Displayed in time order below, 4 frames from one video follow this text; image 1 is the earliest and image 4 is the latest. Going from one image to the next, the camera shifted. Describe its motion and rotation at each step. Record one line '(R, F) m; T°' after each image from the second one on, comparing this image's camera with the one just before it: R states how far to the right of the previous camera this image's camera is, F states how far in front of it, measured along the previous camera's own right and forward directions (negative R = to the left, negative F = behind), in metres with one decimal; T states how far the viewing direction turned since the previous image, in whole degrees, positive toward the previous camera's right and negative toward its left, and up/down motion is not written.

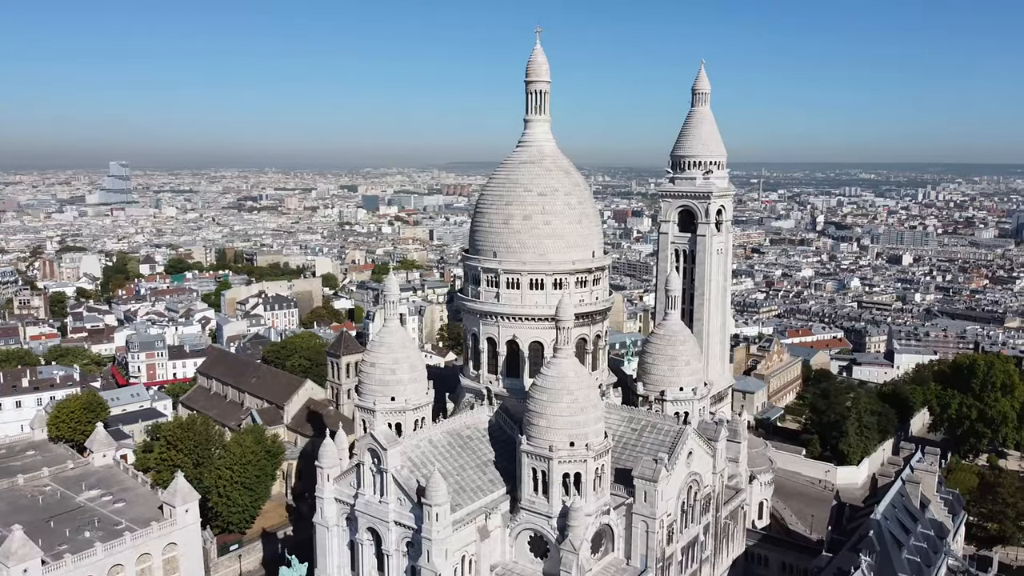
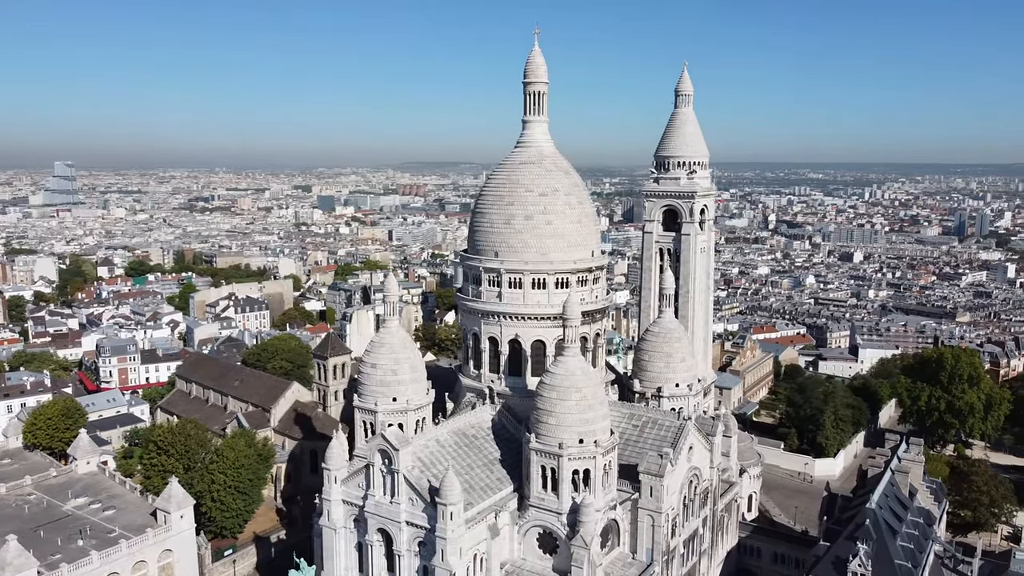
(-1.6, -0.2) m; +3°
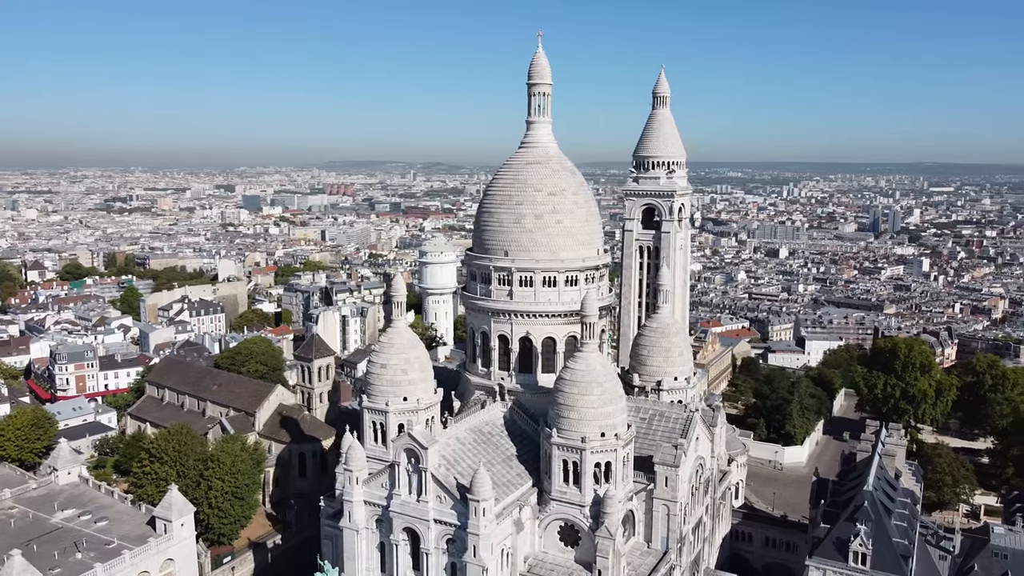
(-2.8, -0.3) m; +5°
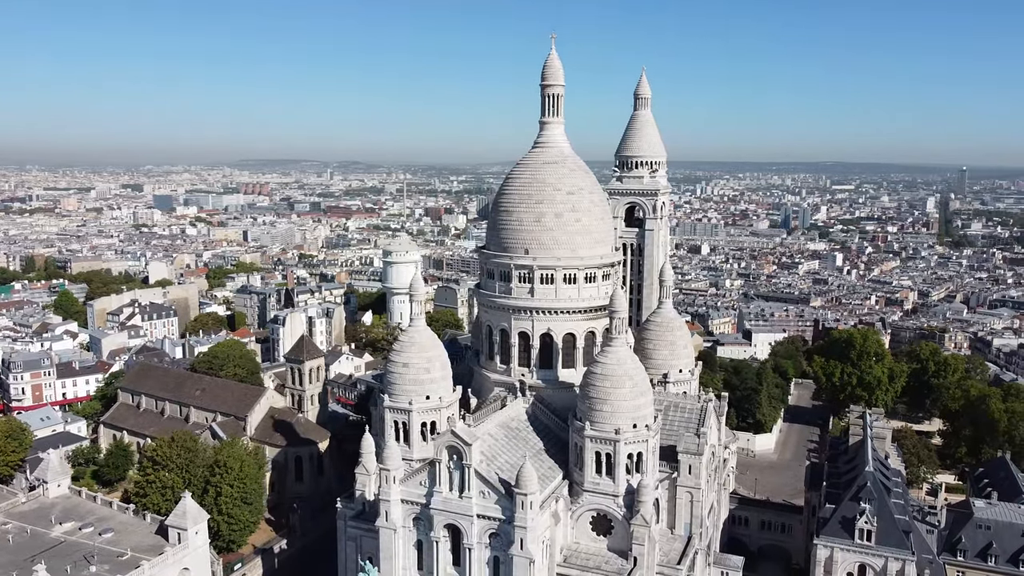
(-3.5, -0.3) m; +6°
